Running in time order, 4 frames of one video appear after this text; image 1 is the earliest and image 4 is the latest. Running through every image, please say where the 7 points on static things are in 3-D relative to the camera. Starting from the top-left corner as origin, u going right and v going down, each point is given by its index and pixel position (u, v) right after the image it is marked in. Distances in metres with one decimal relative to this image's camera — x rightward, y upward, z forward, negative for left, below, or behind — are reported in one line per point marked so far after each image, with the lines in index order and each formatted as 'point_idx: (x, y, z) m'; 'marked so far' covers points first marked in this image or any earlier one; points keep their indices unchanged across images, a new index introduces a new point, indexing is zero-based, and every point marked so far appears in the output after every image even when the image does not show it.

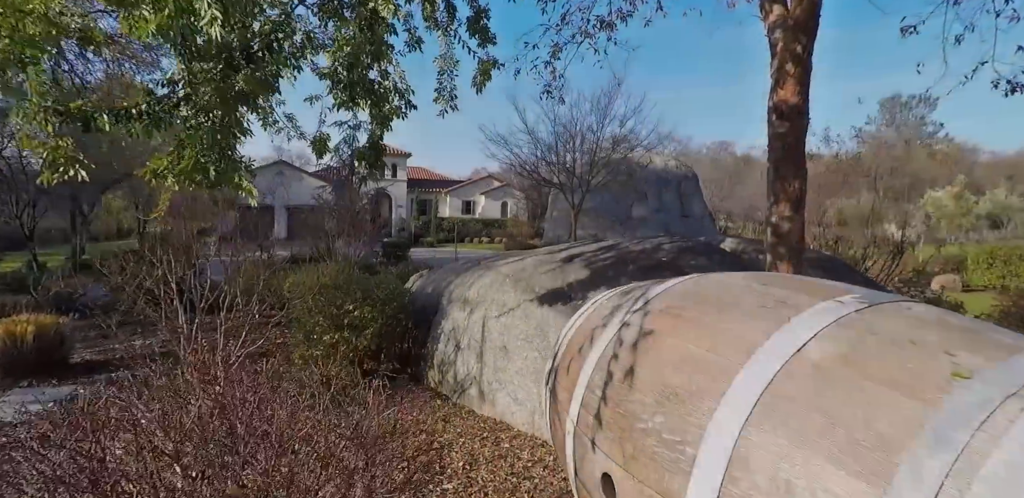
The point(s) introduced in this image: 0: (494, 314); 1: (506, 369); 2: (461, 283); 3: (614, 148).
0: (-0.1, -0.4, +3.3) m
1: (0.0, -0.7, +3.1) m
2: (-0.3, -0.2, +3.8) m
3: (+2.5, +2.5, +14.3) m
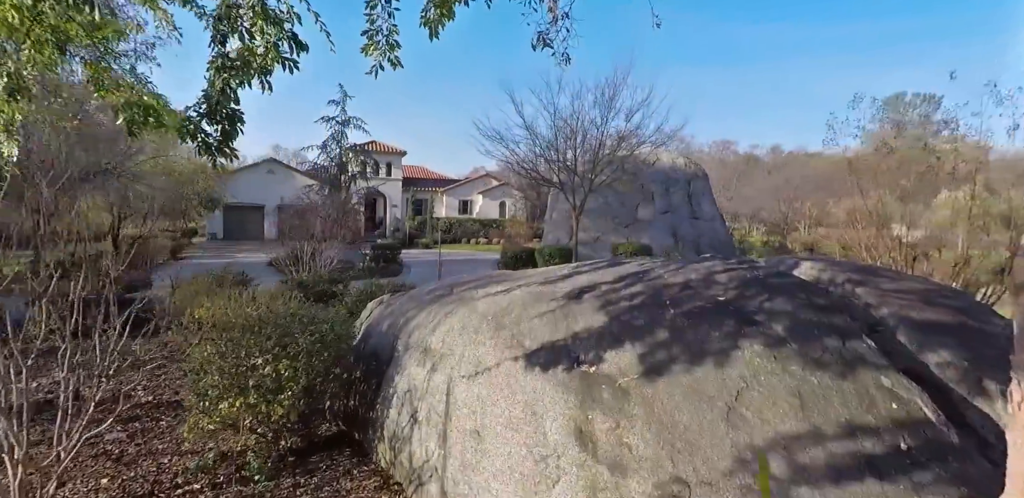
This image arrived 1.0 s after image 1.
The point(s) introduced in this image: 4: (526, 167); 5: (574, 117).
0: (-0.2, -0.5, +2.2) m
1: (-0.1, -0.8, +2.1) m
2: (-0.4, -0.3, +2.7) m
3: (+2.4, +2.4, +13.2) m
4: (+0.3, +1.9, +13.4) m
5: (+1.4, +3.0, +13.0) m
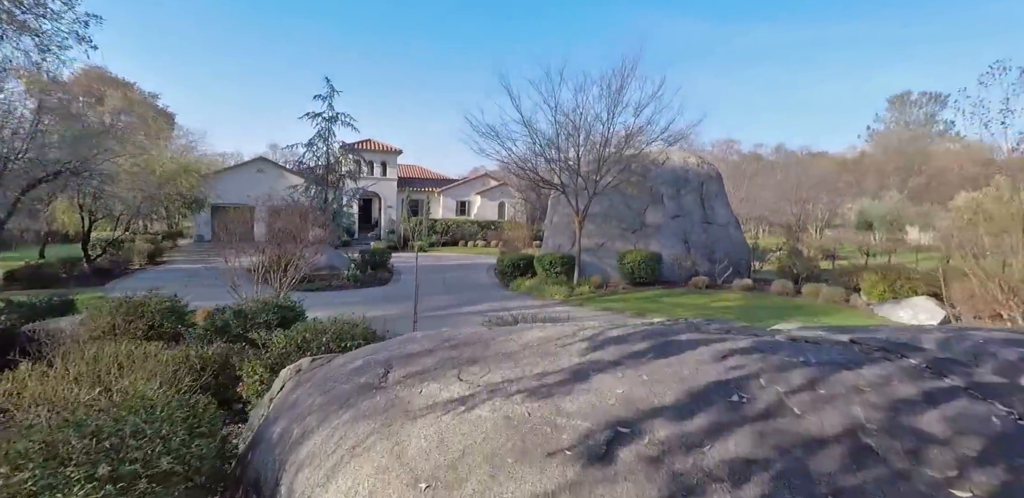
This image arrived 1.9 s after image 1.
0: (-0.3, -0.7, +1.0) m
1: (-0.2, -1.0, +0.8) m
2: (-0.5, -0.5, +1.5) m
3: (+2.4, +2.2, +12.0) m
4: (+0.2, +1.8, +12.2) m
5: (+1.3, +2.8, +11.7) m
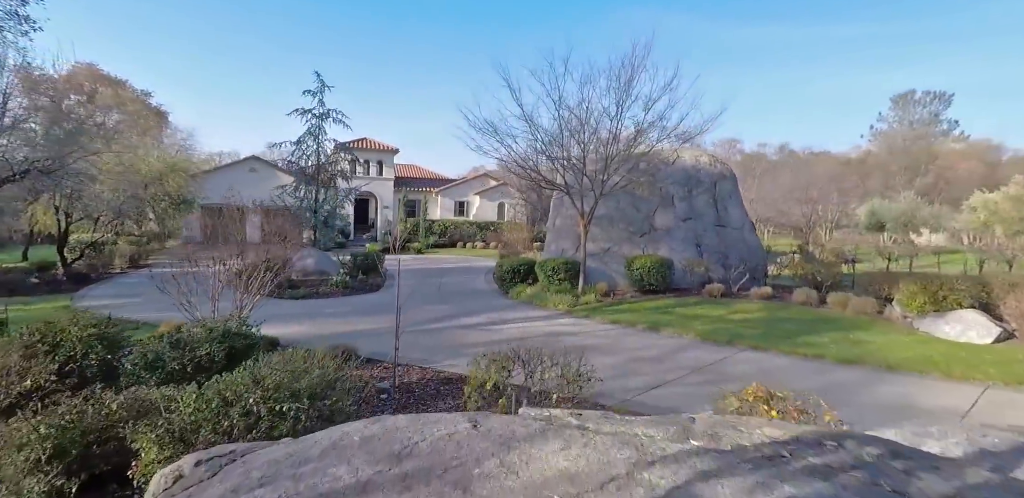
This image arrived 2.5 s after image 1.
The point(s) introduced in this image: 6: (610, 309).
0: (-0.3, -0.8, +0.1) m
1: (-0.2, -1.1, -0.1) m
2: (-0.5, -0.6, +0.6) m
3: (+2.4, +2.1, +11.0) m
4: (+0.2, +1.7, +11.3) m
5: (+1.3, +2.7, +10.8) m
6: (+1.8, -1.1, +10.3) m
